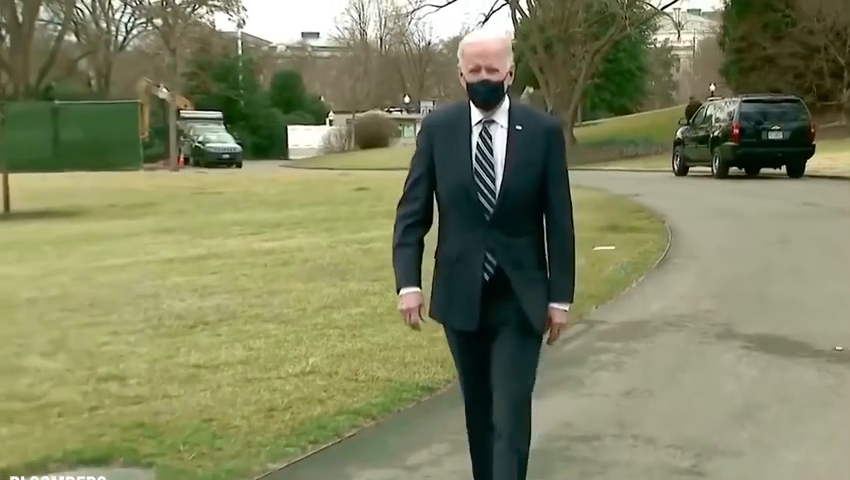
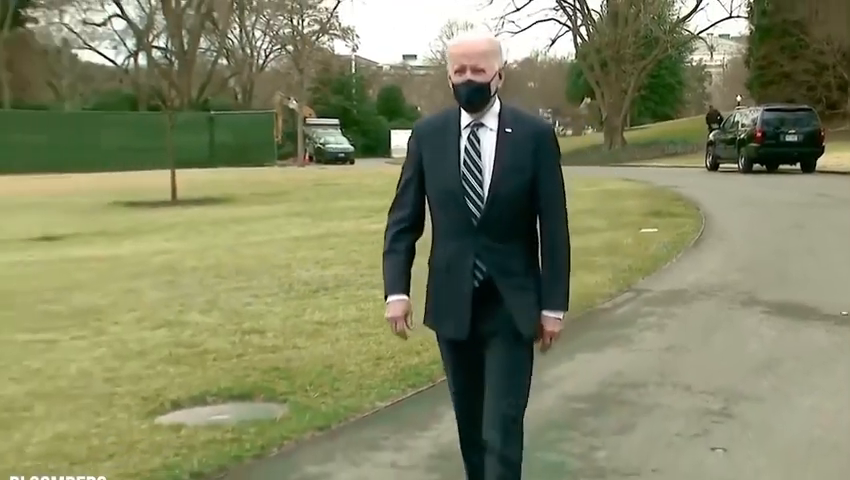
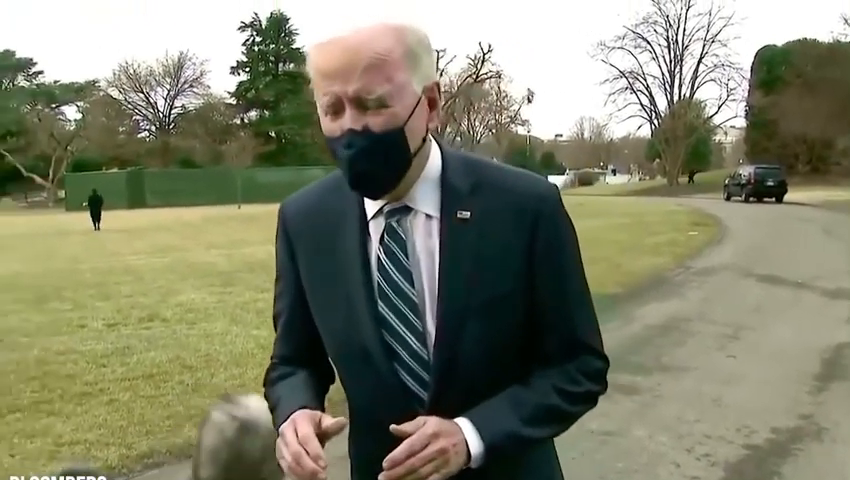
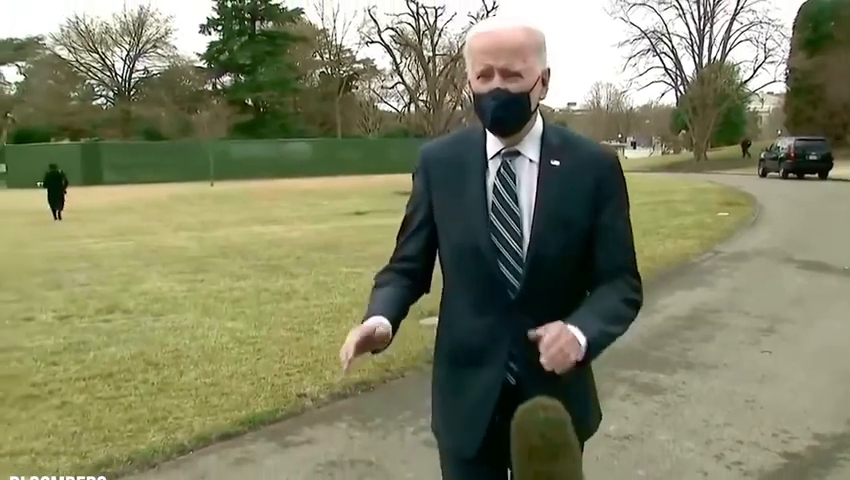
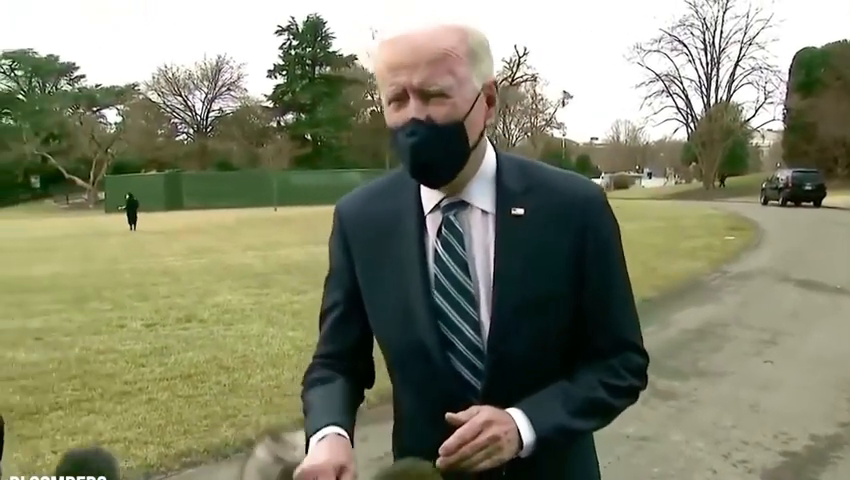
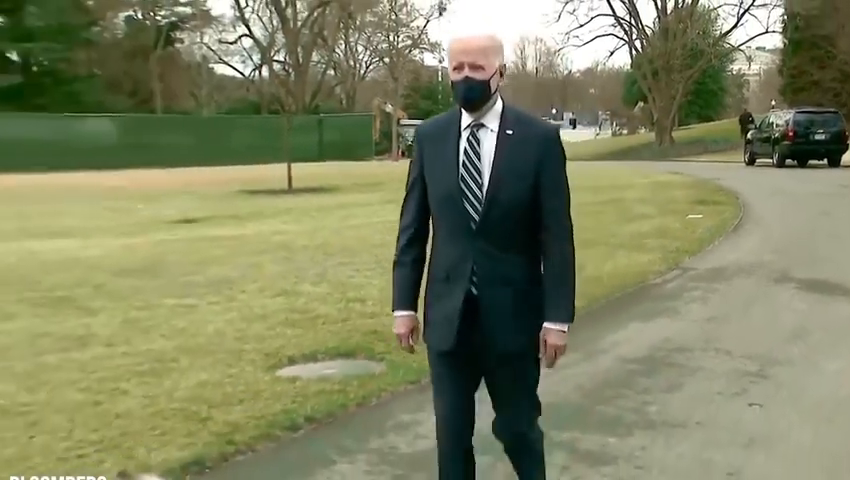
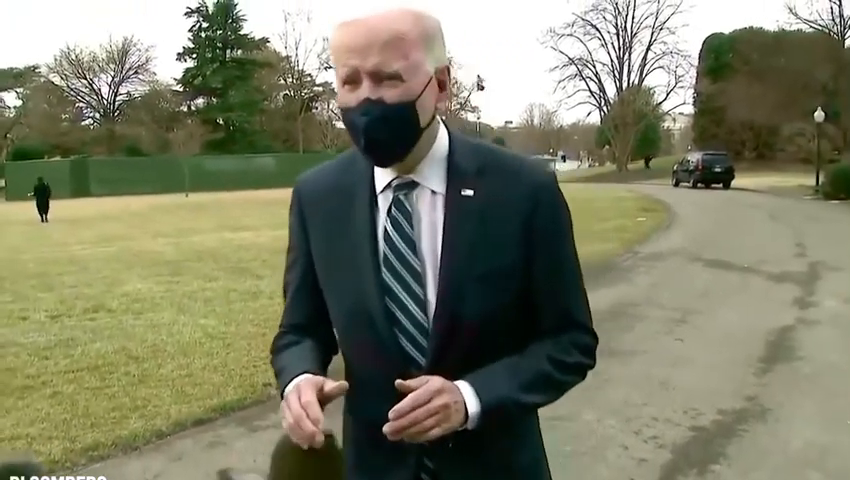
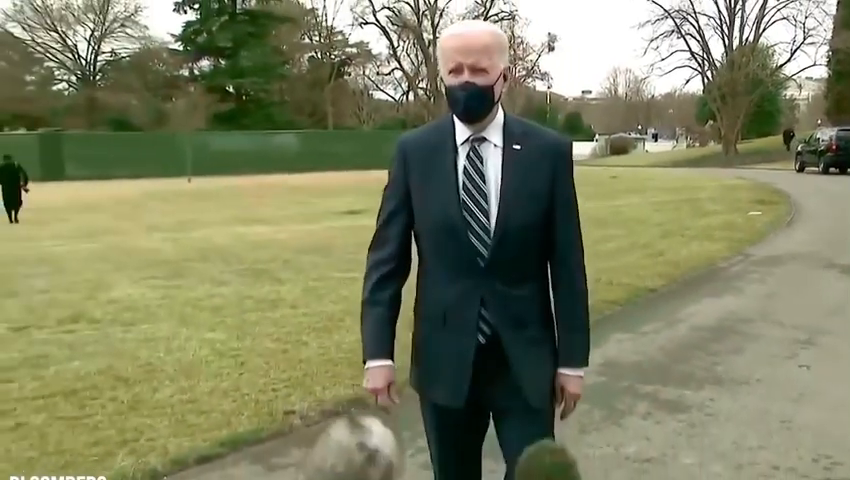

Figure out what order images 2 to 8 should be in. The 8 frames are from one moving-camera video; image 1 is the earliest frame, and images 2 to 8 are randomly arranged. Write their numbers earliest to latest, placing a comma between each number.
2, 6, 8, 4, 7, 3, 5
